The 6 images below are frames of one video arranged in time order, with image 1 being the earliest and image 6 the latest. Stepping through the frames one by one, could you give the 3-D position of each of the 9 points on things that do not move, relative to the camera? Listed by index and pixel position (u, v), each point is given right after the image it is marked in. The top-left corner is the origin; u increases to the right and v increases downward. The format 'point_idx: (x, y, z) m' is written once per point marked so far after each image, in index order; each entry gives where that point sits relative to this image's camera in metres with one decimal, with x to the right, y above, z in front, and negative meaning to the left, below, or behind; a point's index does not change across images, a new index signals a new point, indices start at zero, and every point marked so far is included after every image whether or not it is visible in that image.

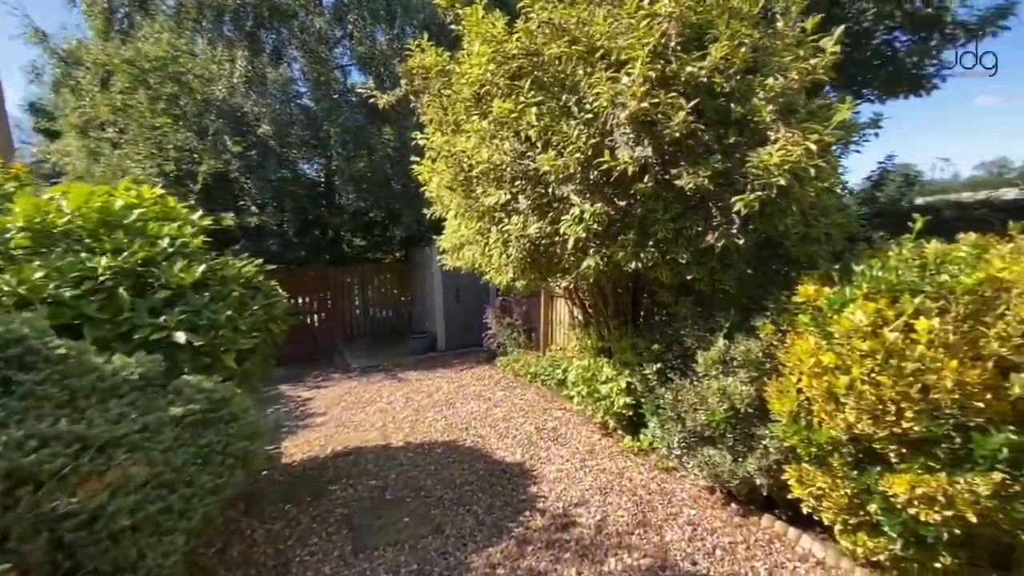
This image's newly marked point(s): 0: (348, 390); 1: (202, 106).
0: (-2.6, -1.7, +8.1) m
1: (-6.0, +3.6, +9.4) m
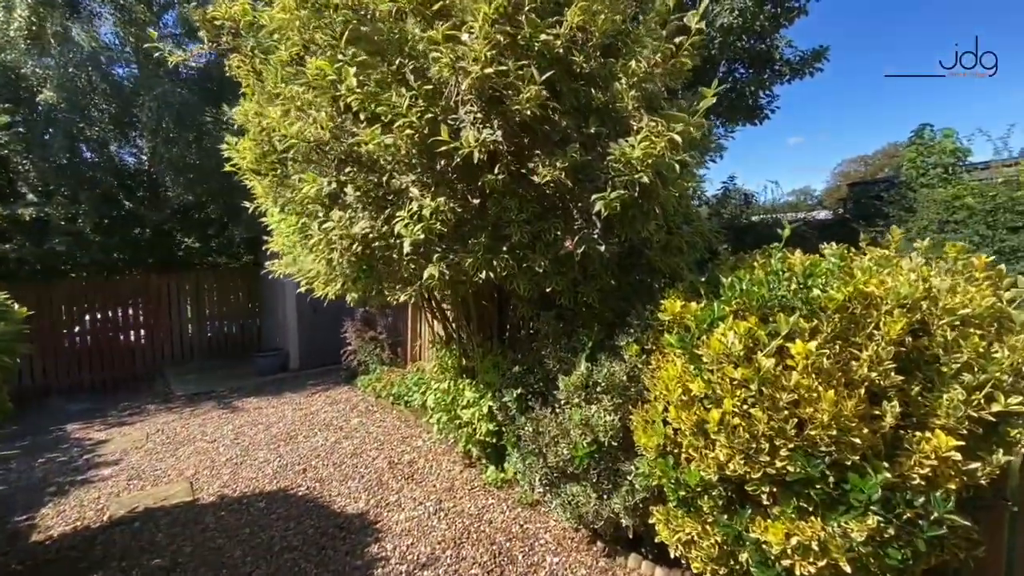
0: (-4.7, -1.8, +6.5) m
1: (-8.2, +3.4, +7.0) m
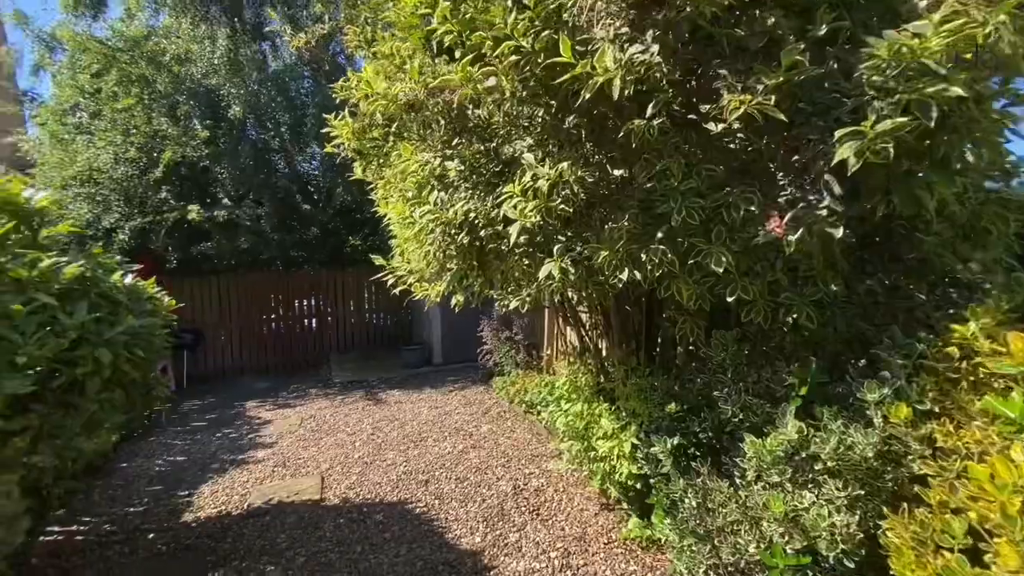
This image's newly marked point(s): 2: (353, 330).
0: (-2.8, -1.7, +6.8) m
1: (-5.9, +3.6, +8.3) m
2: (-3.5, -0.9, +10.5) m
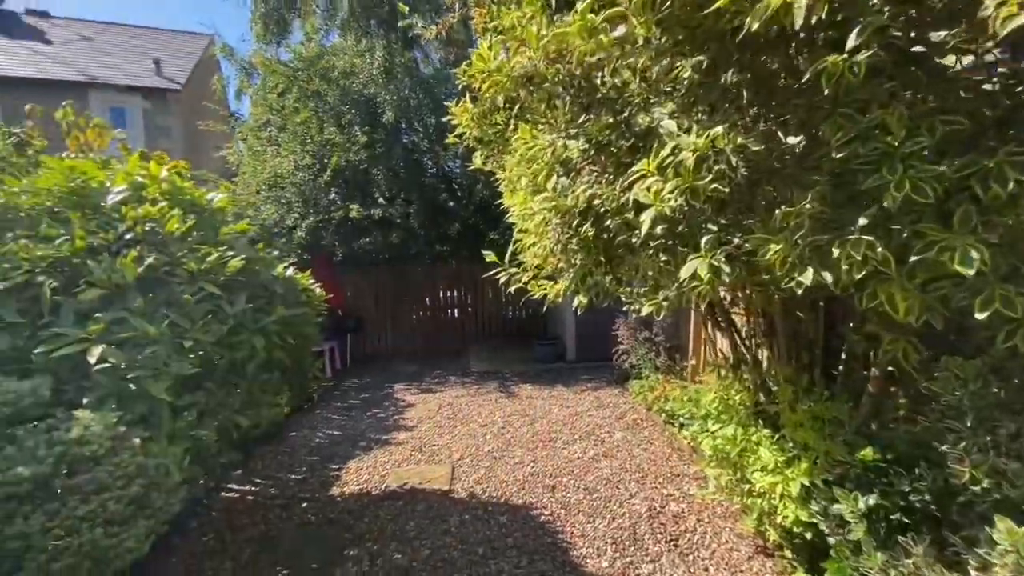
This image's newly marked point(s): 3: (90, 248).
0: (-0.9, -1.6, +7.0) m
1: (-3.4, +3.8, +9.3) m
2: (-0.5, -0.8, +10.8) m
3: (-2.3, +0.2, +2.6) m
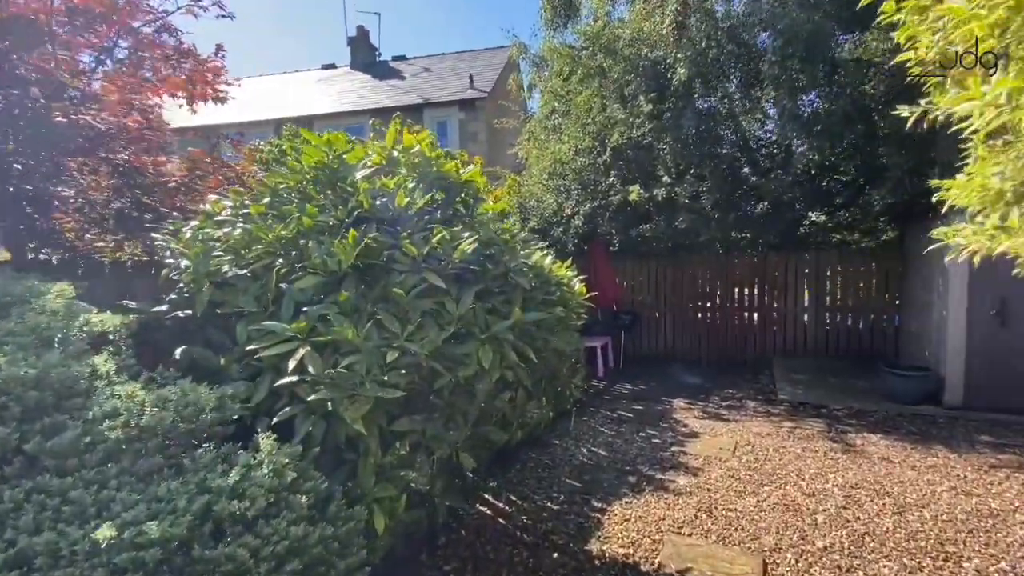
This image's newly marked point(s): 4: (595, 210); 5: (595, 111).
0: (+2.6, -1.6, +5.2) m
1: (+1.9, +3.9, +8.3) m
2: (+5.0, -0.8, +8.2) m
3: (-0.9, +0.3, +2.3) m
4: (+1.5, +1.4, +8.6) m
5: (+1.5, +3.2, +8.6) m
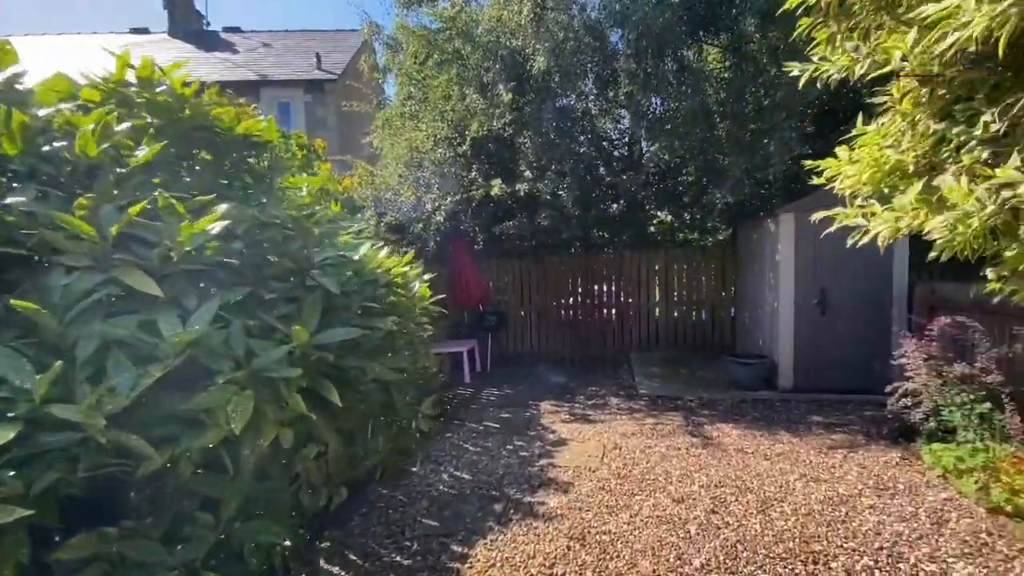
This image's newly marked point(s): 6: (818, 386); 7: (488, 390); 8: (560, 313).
0: (+1.2, -1.6, +5.0) m
1: (-0.5, +3.9, +7.8) m
2: (+2.6, -0.7, +8.5) m
3: (-1.5, +0.2, +1.2) m
4: (-0.9, +1.4, +8.0) m
5: (-1.0, +3.2, +8.0) m
6: (+4.1, -1.3, +6.3) m
7: (-0.4, -1.5, +7.1) m
8: (+0.9, -0.5, +8.6) m
